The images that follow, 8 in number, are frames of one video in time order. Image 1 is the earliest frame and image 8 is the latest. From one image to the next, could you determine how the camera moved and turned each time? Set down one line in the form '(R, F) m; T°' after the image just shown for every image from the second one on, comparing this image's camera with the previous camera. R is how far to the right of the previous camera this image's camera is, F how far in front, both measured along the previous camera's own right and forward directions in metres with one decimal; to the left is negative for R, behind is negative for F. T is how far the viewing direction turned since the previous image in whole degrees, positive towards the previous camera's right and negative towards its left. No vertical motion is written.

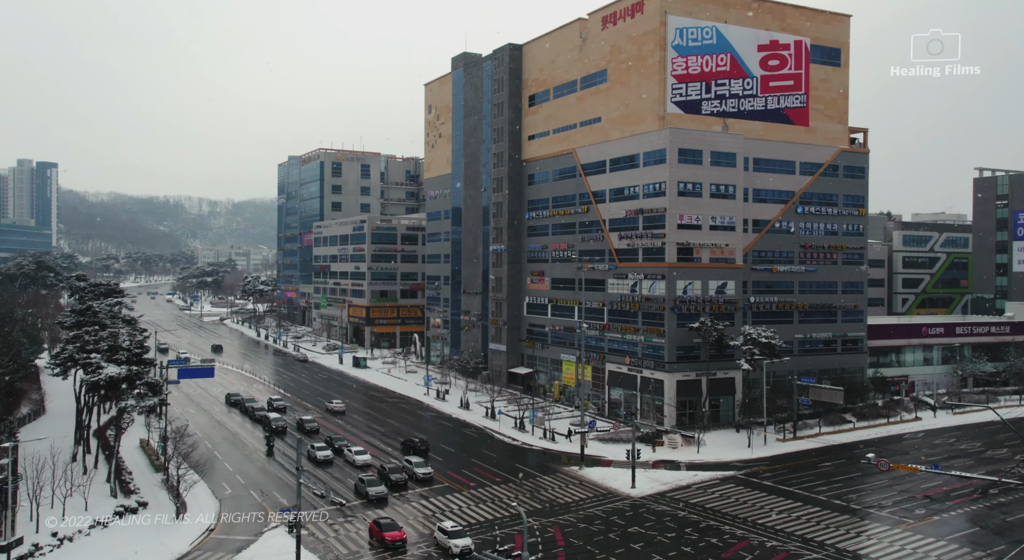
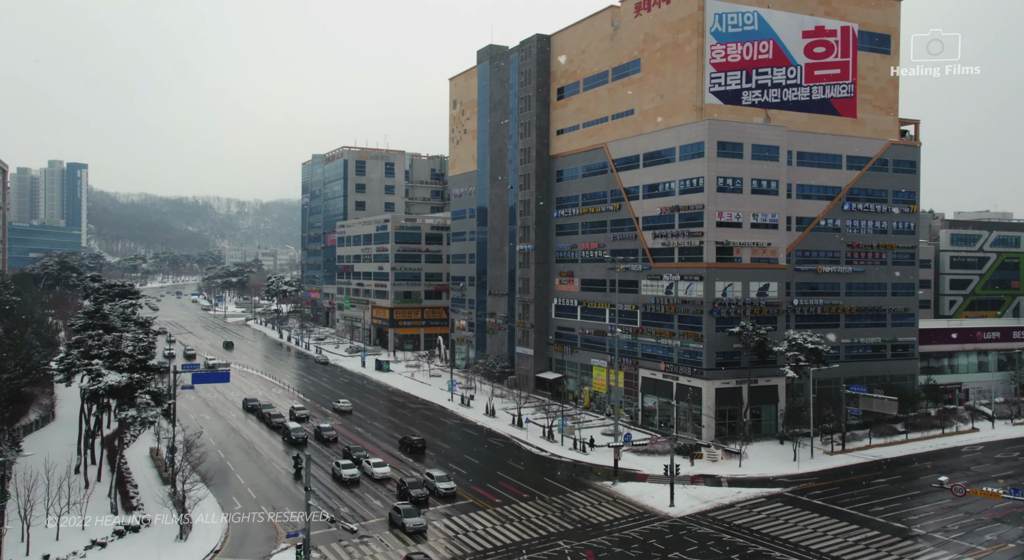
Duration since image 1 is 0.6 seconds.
(-0.2, +3.5) m; -2°
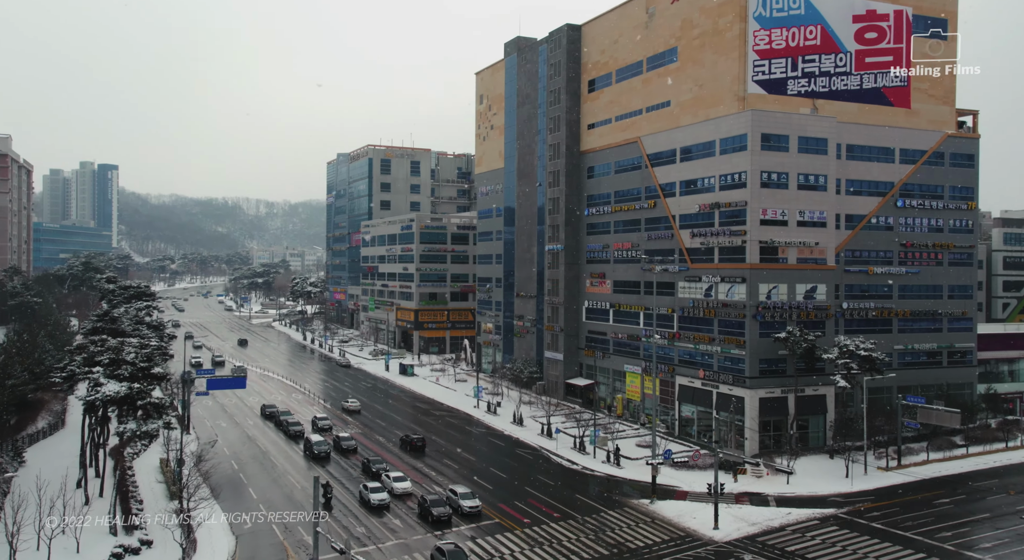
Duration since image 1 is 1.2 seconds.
(-0.2, +3.5) m; -2°
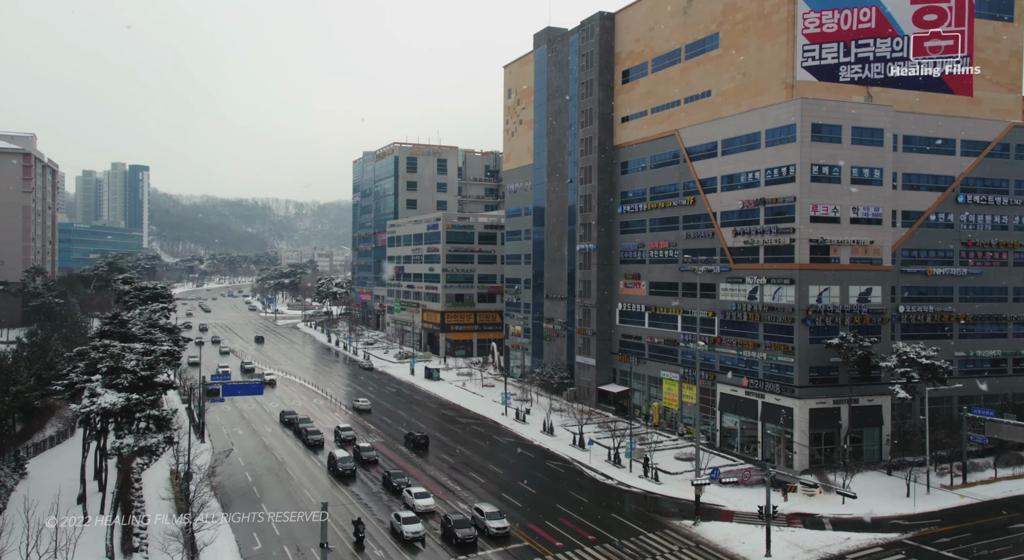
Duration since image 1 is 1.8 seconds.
(-0.2, +3.5) m; -2°
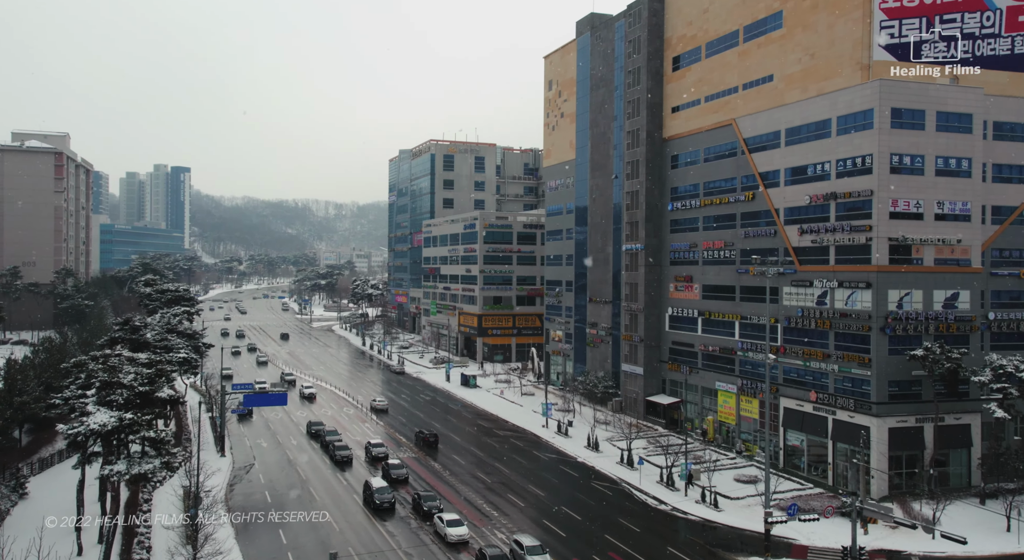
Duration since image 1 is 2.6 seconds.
(-0.3, +4.7) m; -3°
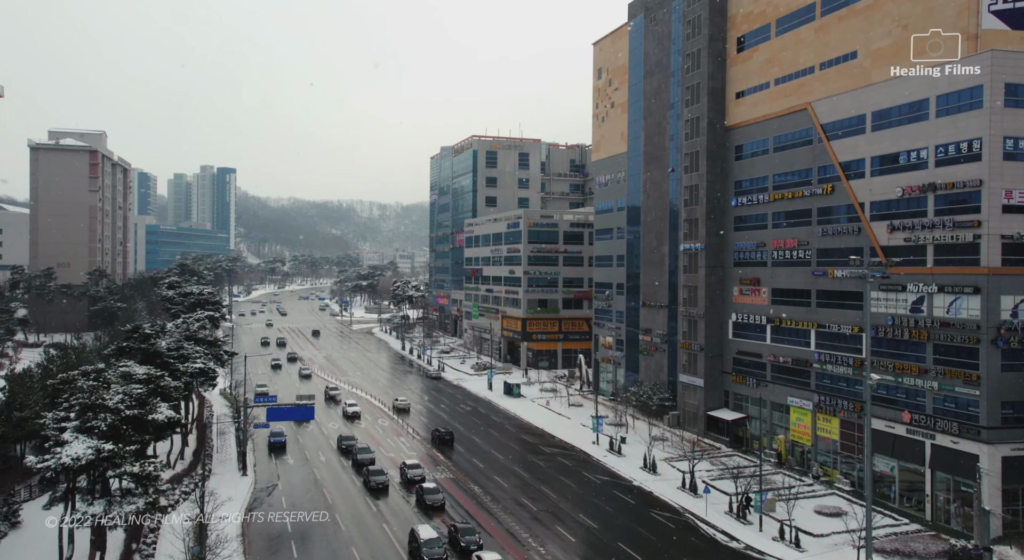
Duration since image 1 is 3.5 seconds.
(-0.3, +5.4) m; -3°
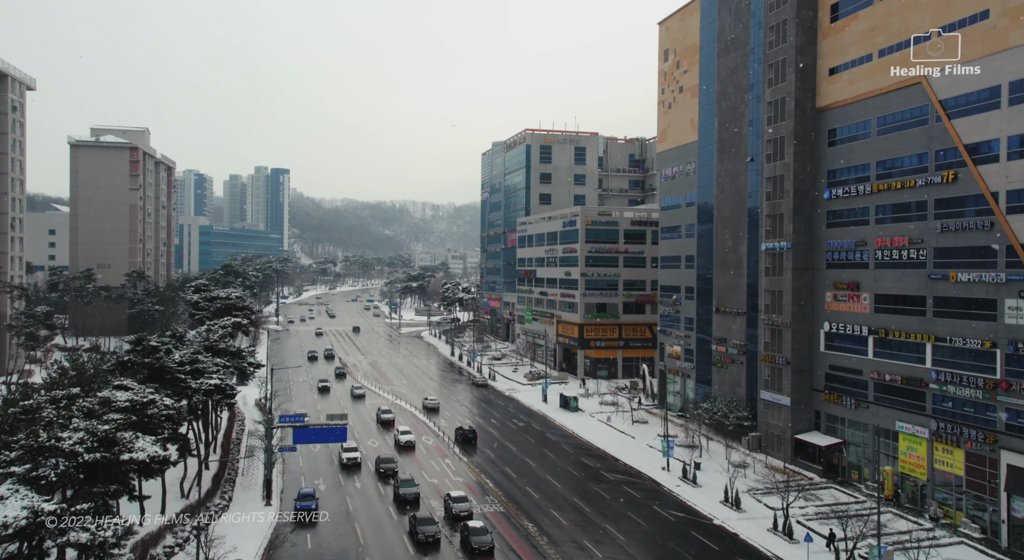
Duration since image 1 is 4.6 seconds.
(-0.4, +6.6) m; -4°
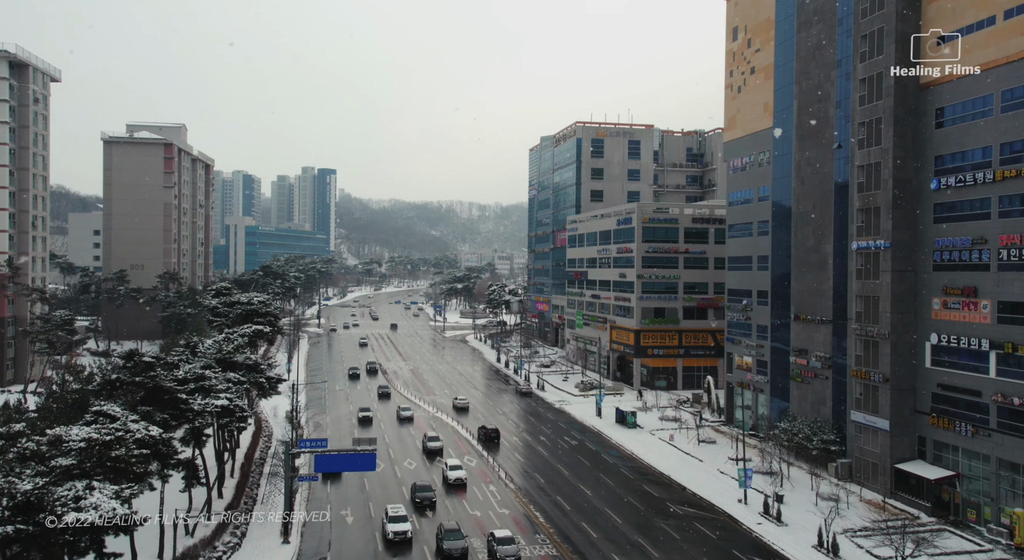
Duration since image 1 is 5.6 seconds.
(-0.4, +6.2) m; -4°
